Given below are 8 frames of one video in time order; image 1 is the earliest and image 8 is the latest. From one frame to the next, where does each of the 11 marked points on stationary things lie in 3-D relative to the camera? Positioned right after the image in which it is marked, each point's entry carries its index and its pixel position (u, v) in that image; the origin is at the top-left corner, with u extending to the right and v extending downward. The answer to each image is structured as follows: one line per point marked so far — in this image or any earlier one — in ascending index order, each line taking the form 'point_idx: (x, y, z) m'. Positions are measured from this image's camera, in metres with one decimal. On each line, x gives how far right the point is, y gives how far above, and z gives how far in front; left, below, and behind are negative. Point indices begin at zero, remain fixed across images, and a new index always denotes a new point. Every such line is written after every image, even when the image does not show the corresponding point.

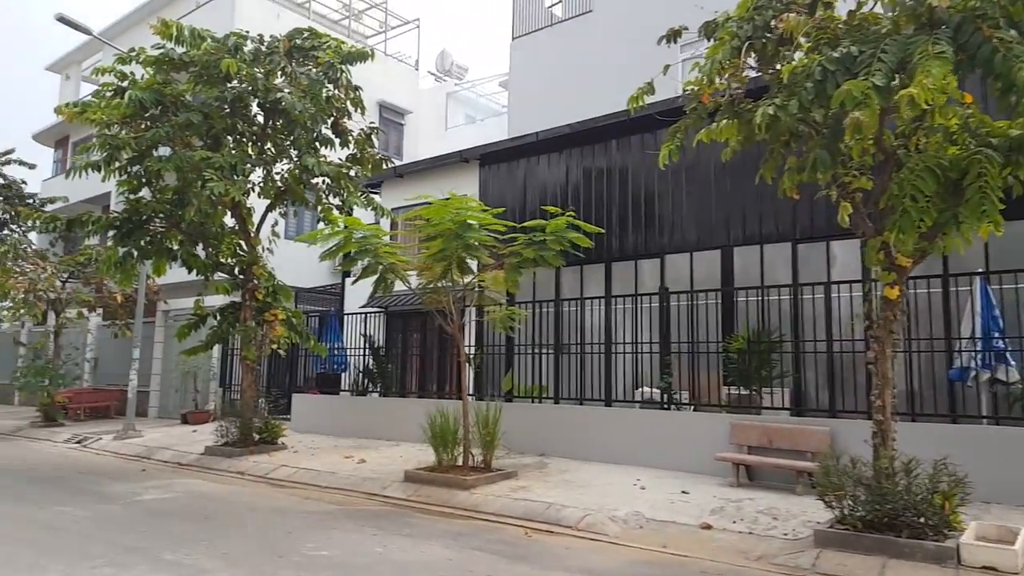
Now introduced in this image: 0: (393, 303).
0: (-2.7, -0.3, +16.9) m
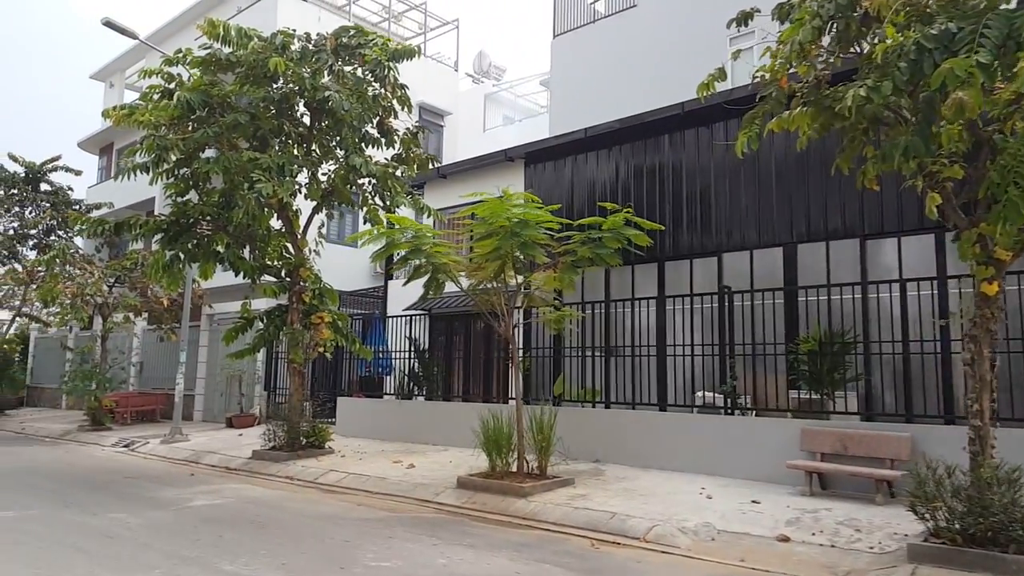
0: (-1.7, -0.4, +16.7) m
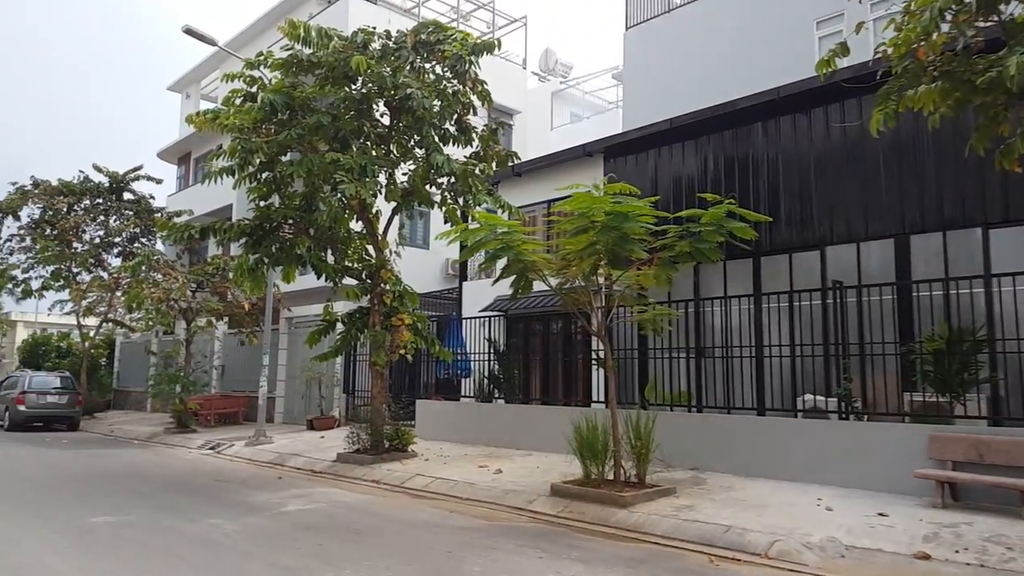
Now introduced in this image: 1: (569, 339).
0: (0.0, -0.4, +16.3) m
1: (+1.2, -1.0, +15.0) m
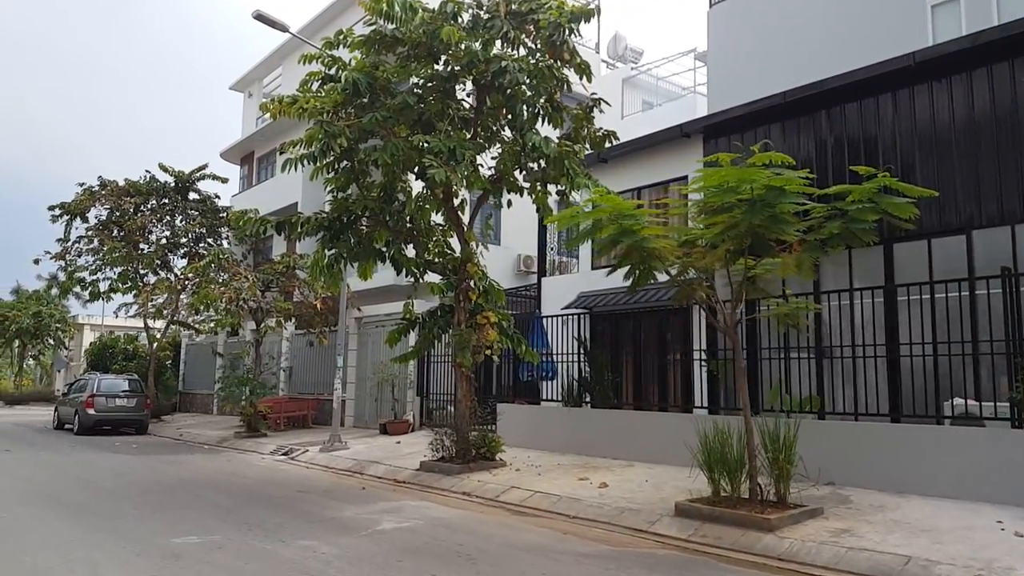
0: (+1.8, -0.3, +15.2) m
1: (+2.8, -0.9, +13.8) m
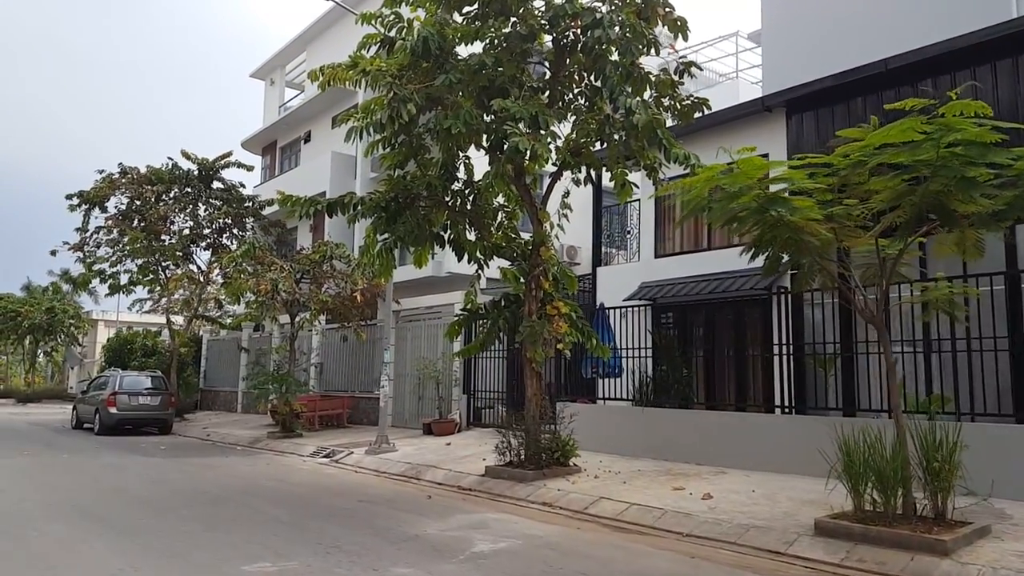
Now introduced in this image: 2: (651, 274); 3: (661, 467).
0: (+2.9, -0.1, +14.0) m
1: (+3.9, -0.7, +12.6) m
2: (+2.8, +0.3, +14.9) m
3: (+2.2, -2.6, +10.8) m
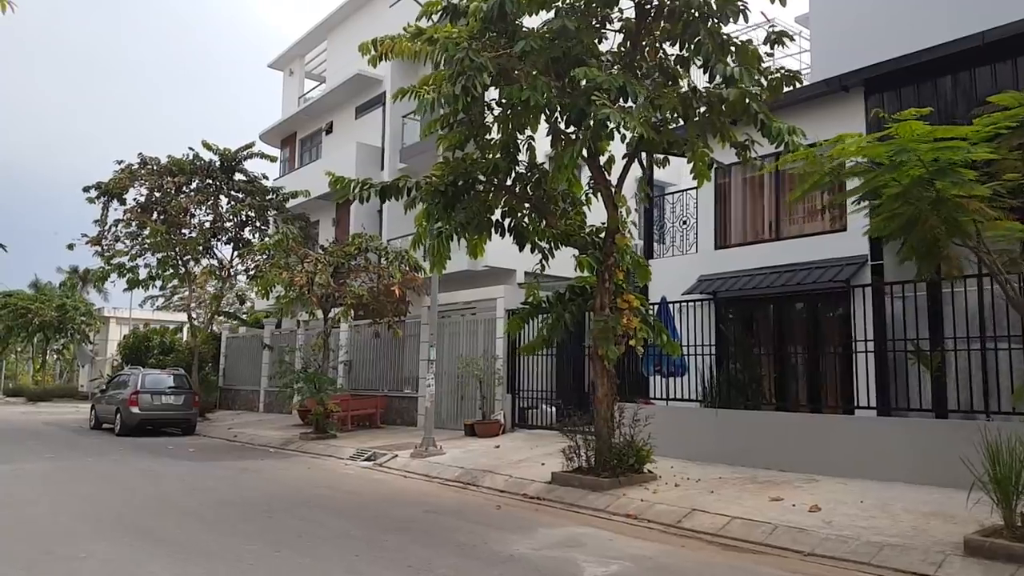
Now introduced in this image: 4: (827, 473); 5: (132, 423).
0: (+3.8, 0.0, +13.2) m
1: (+4.9, -0.6, +11.7) m
2: (+3.7, +0.4, +14.0) m
3: (+3.1, -2.5, +10.0) m
4: (+4.4, -2.6, +10.4) m
5: (-9.3, -3.3, +18.3) m
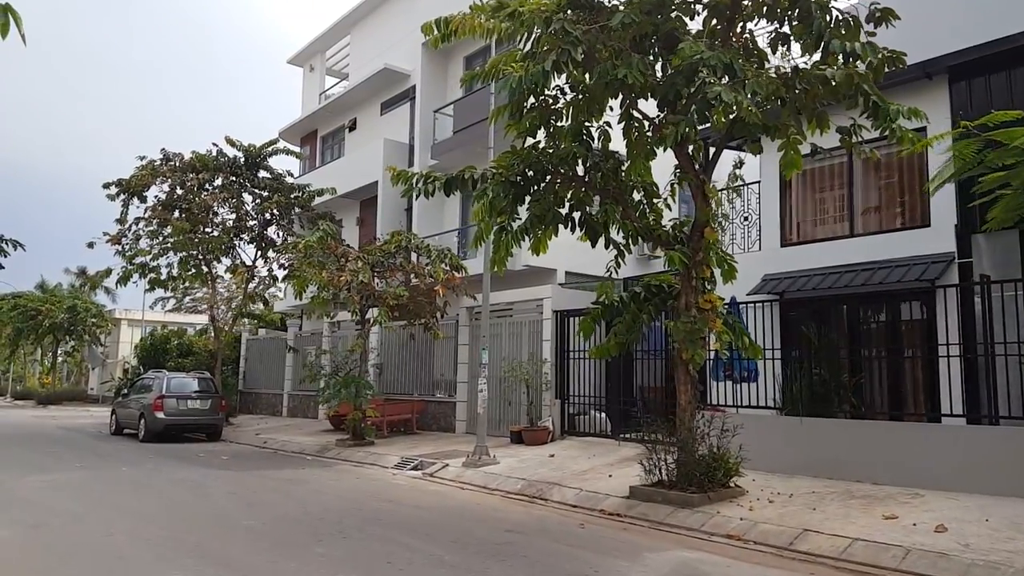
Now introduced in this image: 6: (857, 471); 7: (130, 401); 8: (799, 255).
0: (+4.7, 0.0, +12.4) m
1: (+5.8, -0.6, +11.0) m
2: (+4.6, +0.4, +13.3) m
3: (+4.0, -2.5, +9.2) m
4: (+5.3, -2.5, +9.6) m
5: (-8.3, -3.3, +17.6) m
6: (+4.7, -2.5, +10.2) m
7: (-9.7, -2.9, +19.1) m
8: (+4.9, +0.6, +13.0) m
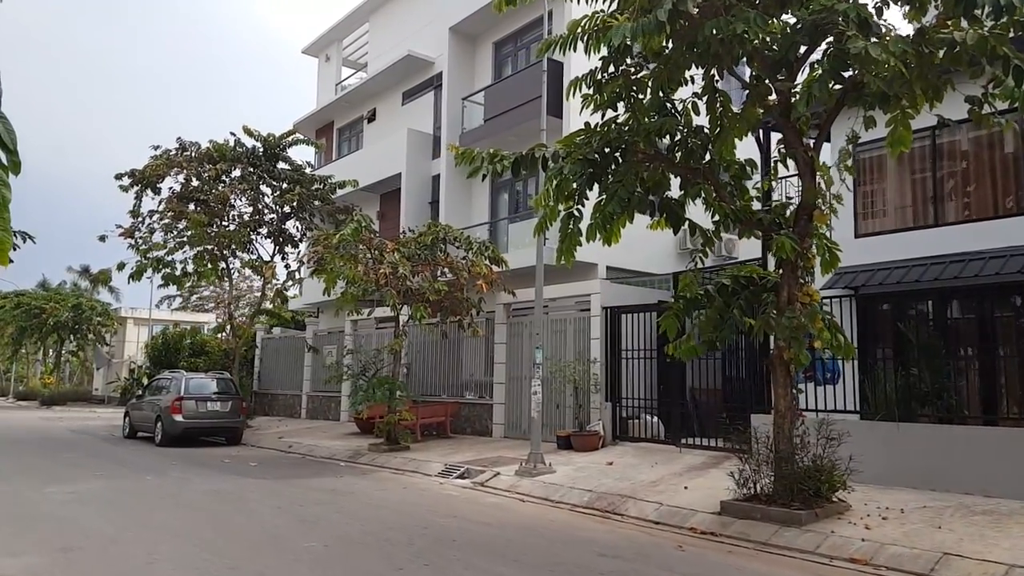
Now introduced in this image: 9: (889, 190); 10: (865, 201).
0: (+5.6, +0.1, +11.5) m
1: (+6.7, -0.5, +10.0) m
2: (+5.5, +0.5, +12.3) m
3: (+4.9, -2.4, +8.3) m
4: (+6.2, -2.5, +8.7) m
5: (-7.5, -3.2, +16.6) m
6: (+5.6, -2.4, +9.3) m
7: (-8.9, -2.8, +18.1) m
8: (+5.8, +0.7, +12.1) m
9: (+6.1, +1.6, +12.3) m
10: (+5.8, +1.5, +12.4) m
